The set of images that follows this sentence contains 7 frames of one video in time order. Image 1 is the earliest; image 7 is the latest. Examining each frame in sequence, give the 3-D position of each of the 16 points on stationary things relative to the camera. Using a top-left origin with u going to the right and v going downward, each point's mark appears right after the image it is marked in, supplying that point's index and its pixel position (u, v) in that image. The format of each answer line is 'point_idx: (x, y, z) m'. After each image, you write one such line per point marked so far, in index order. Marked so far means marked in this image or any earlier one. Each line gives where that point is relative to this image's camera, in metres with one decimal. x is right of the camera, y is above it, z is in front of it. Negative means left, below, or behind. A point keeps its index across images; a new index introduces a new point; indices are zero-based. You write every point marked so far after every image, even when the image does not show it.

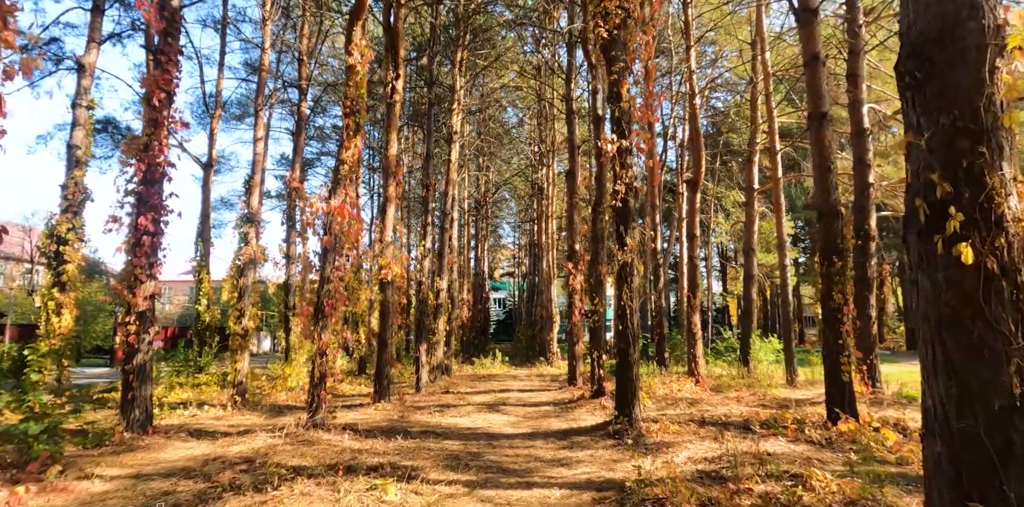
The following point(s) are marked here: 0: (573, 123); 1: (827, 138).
0: (+1.4, +3.0, +13.0) m
1: (+4.1, +1.5, +7.3) m
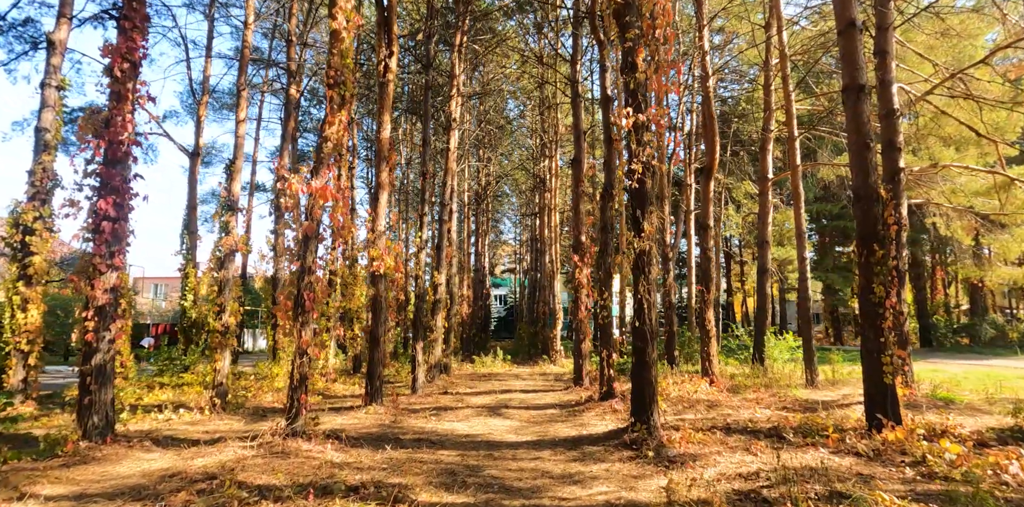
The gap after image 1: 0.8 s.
0: (+1.5, +3.2, +12.2) m
1: (+4.2, +1.7, +6.6) m
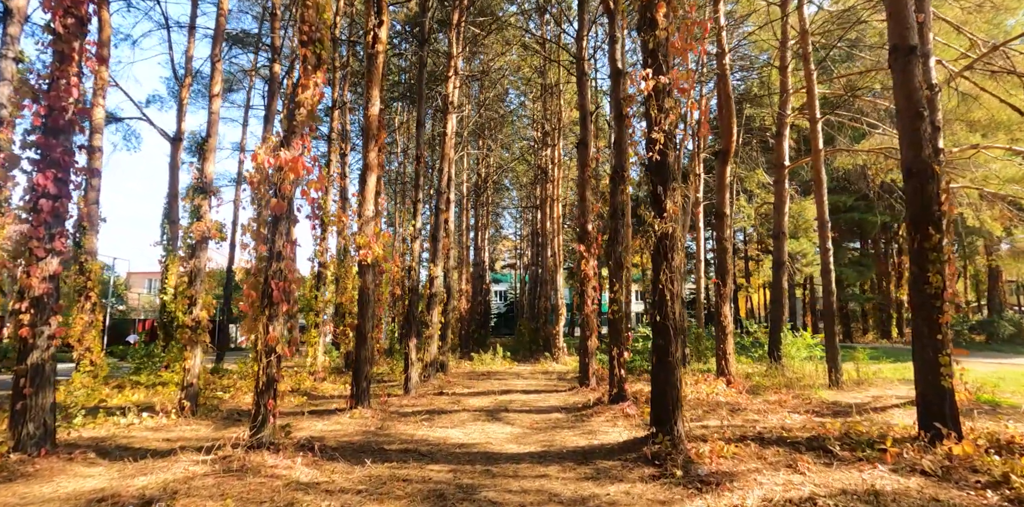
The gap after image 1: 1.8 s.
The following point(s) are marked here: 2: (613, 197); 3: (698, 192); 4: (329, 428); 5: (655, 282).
0: (+1.5, +3.3, +11.4) m
1: (+4.2, +1.8, +5.8) m
2: (+1.5, +0.8, +8.3) m
3: (+4.5, +1.5, +13.5) m
4: (-2.2, -2.1, +6.6) m
5: (+1.3, -0.3, +5.2) m
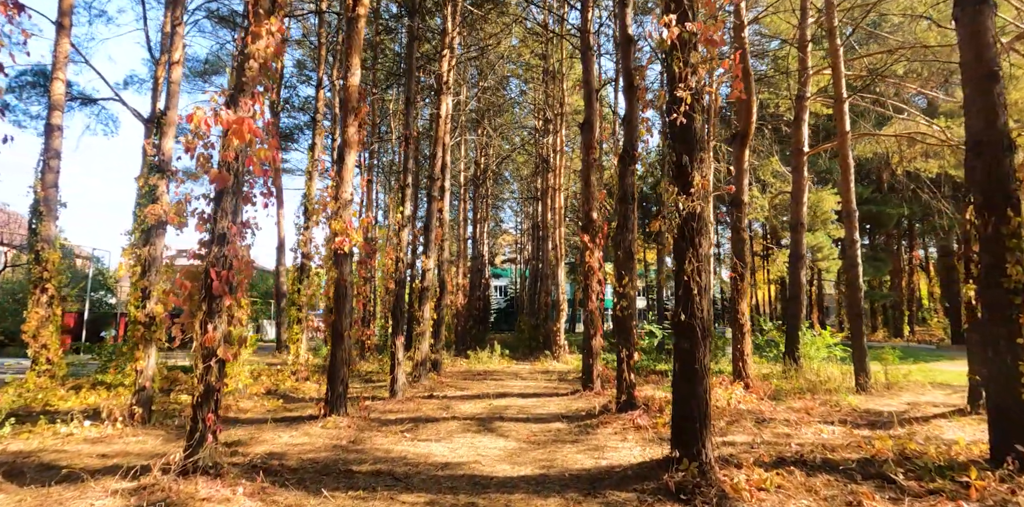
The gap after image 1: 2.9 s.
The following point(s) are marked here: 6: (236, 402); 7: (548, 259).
0: (+1.4, +3.5, +10.5) m
1: (+4.1, +1.9, +4.8) m
2: (+1.4, +1.0, +7.3) m
3: (+4.5, +1.6, +12.6) m
4: (-2.2, -1.9, +5.7) m
5: (+1.3, -0.1, +4.3) m
6: (-4.1, -2.2, +8.2) m
7: (+1.2, -0.2, +19.2) m
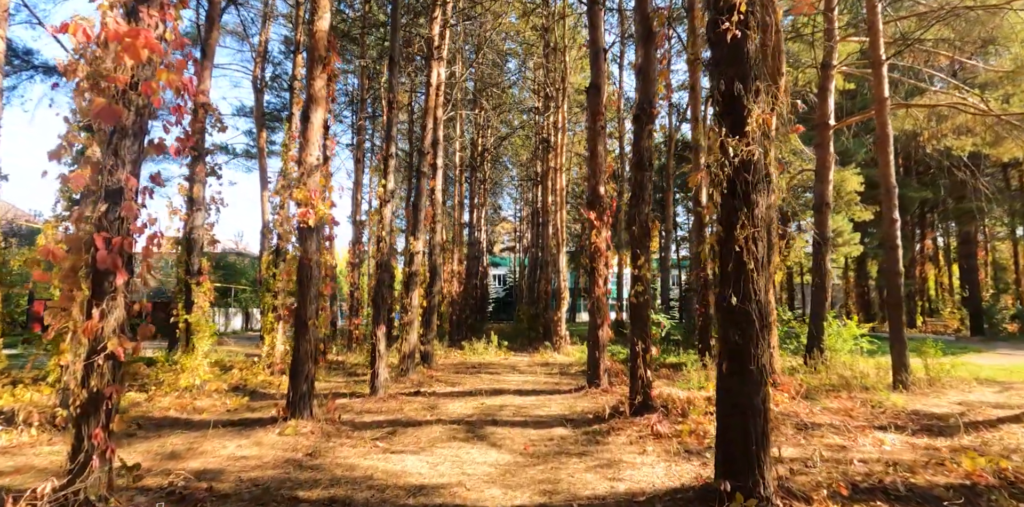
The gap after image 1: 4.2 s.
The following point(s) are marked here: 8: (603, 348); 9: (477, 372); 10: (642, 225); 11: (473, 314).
0: (+1.4, +3.8, +9.3) m
1: (+4.1, +2.2, +3.7) m
2: (+1.4, +1.2, +6.3) m
3: (+4.4, +2.0, +11.5) m
4: (-2.3, -1.7, +4.7) m
5: (+1.2, +0.1, +3.2) m
6: (-4.1, -1.9, +7.2) m
7: (+1.2, +0.3, +18.1) m
8: (+1.3, -1.4, +8.2) m
9: (-0.7, -2.4, +11.3) m
10: (+1.4, +0.3, +6.2) m
11: (-1.4, -2.2, +20.0) m
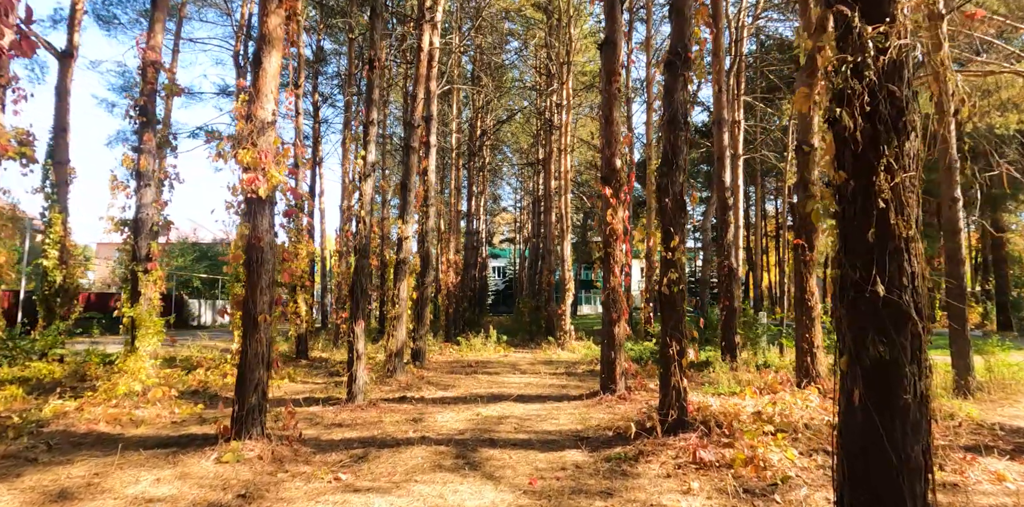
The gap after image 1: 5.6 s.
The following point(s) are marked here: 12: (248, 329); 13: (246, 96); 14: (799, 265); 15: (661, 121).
0: (+1.4, +4.1, +8.1) m
1: (+4.1, +2.3, +2.5) m
2: (+1.4, +1.4, +5.0) m
3: (+4.4, +2.2, +10.3) m
4: (-2.3, -1.5, +3.5) m
5: (+1.2, +0.2, +2.0) m
6: (-4.1, -1.7, +6.0) m
7: (+1.2, +0.6, +16.9) m
8: (+1.3, -1.2, +7.1) m
9: (-0.7, -2.1, +10.1) m
10: (+1.5, +0.5, +5.0) m
11: (-1.4, -1.8, +18.8) m
12: (-2.2, -0.6, +4.7) m
13: (-2.4, +1.4, +5.0) m
14: (+3.7, -0.1, +7.3) m
15: (+1.3, +1.2, +5.1) m
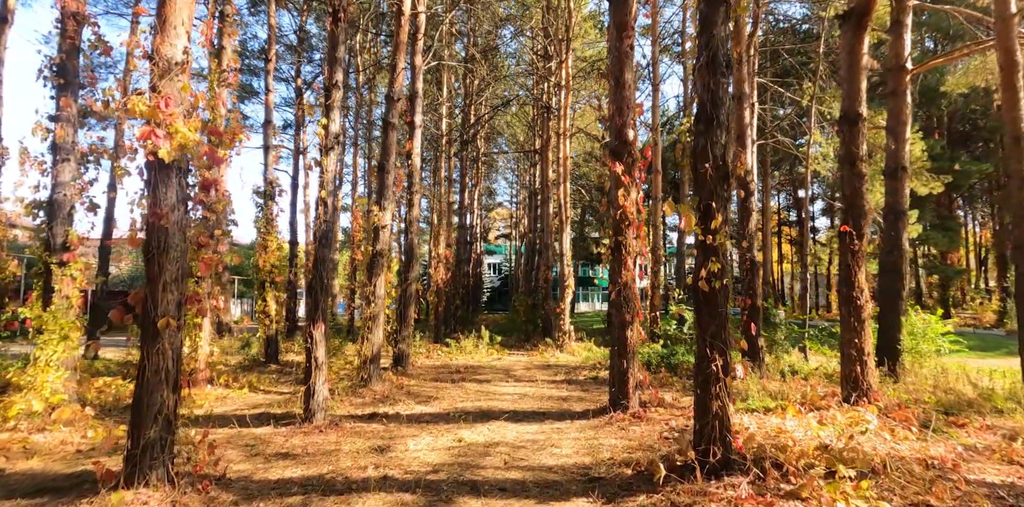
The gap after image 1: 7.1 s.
0: (+1.3, +4.2, +6.9) m
1: (+4.0, +2.4, +1.3) m
2: (+1.3, +1.5, +3.9) m
3: (+4.3, +2.4, +9.1) m
4: (-2.3, -1.4, +2.3) m
5: (+1.2, +0.3, +0.8) m
6: (-4.2, -1.6, +4.8) m
7: (+1.0, +0.8, +15.7) m
8: (+1.3, -1.1, +5.9) m
9: (-0.8, -2.0, +8.9) m
10: (+1.4, +0.6, +3.9) m
11: (-1.5, -1.6, +17.6) m
12: (-2.3, -0.5, +3.5) m
13: (-2.4, +1.5, +3.8) m
14: (+3.6, 0.0, +6.2) m
15: (+1.3, +1.3, +3.9) m
